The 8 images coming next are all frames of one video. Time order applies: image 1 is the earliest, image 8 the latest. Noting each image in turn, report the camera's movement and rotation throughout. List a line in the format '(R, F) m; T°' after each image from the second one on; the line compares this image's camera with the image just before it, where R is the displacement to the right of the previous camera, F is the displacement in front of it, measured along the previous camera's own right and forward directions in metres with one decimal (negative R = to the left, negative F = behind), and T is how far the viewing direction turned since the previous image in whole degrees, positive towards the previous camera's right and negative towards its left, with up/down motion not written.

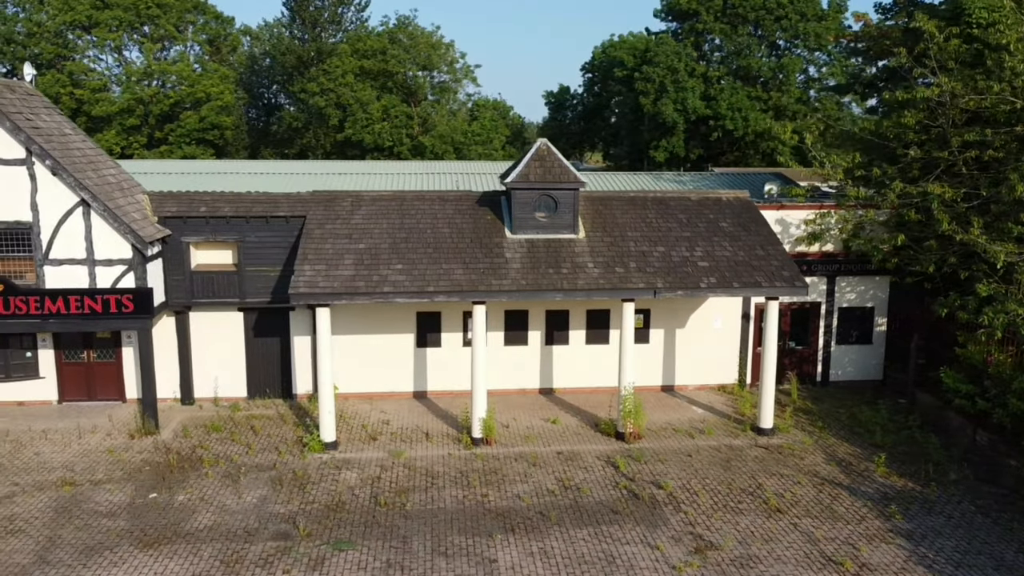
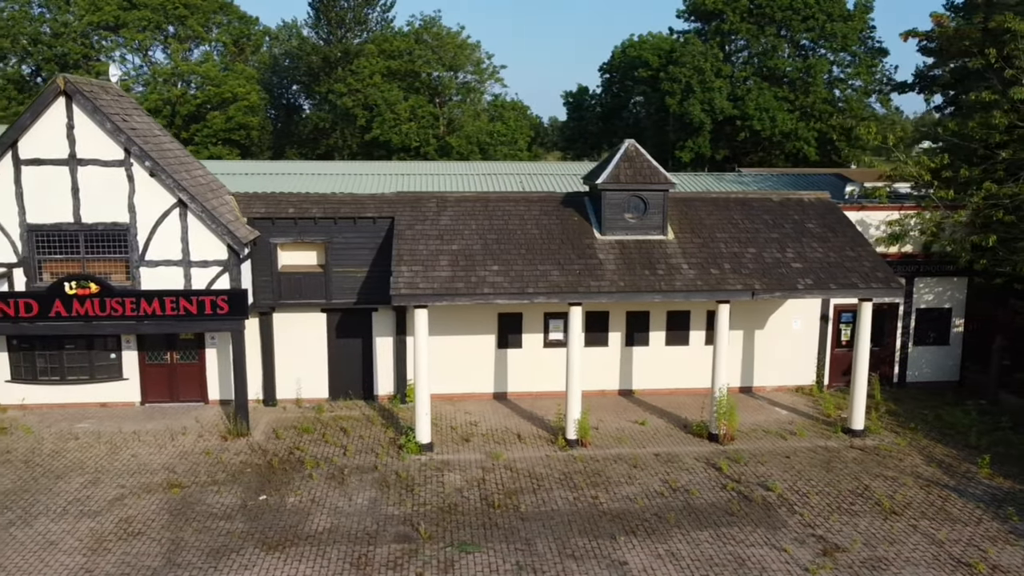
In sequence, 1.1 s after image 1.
(-1.5, 0.0) m; 0°
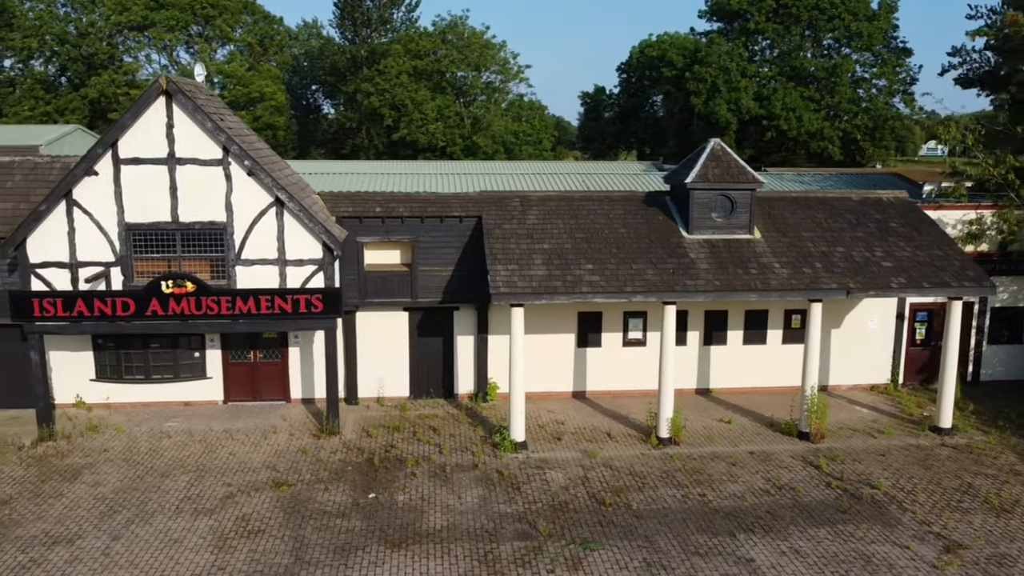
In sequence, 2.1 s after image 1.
(-1.5, 0.0) m; 0°
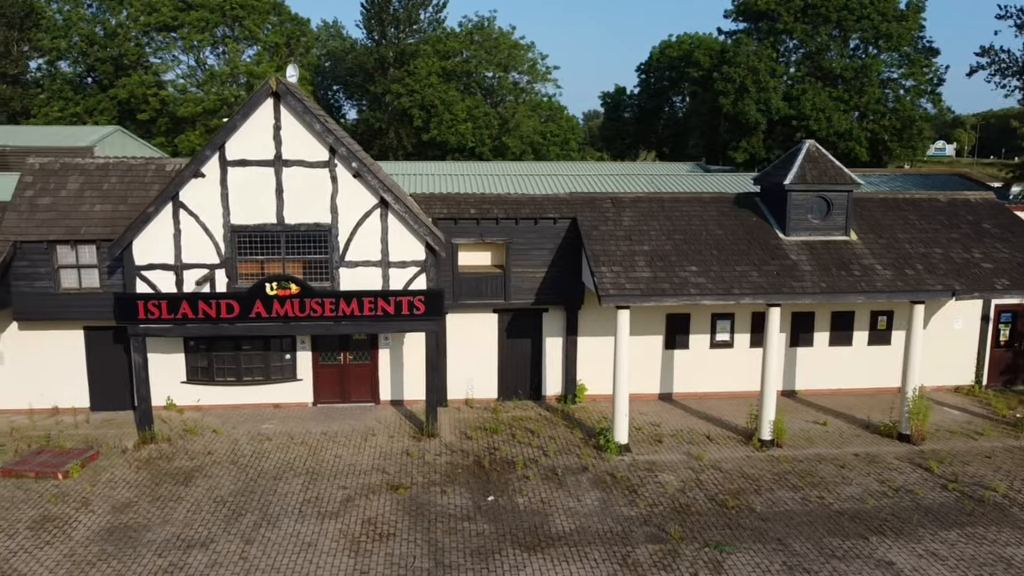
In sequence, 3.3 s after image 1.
(-1.6, 0.0) m; 0°
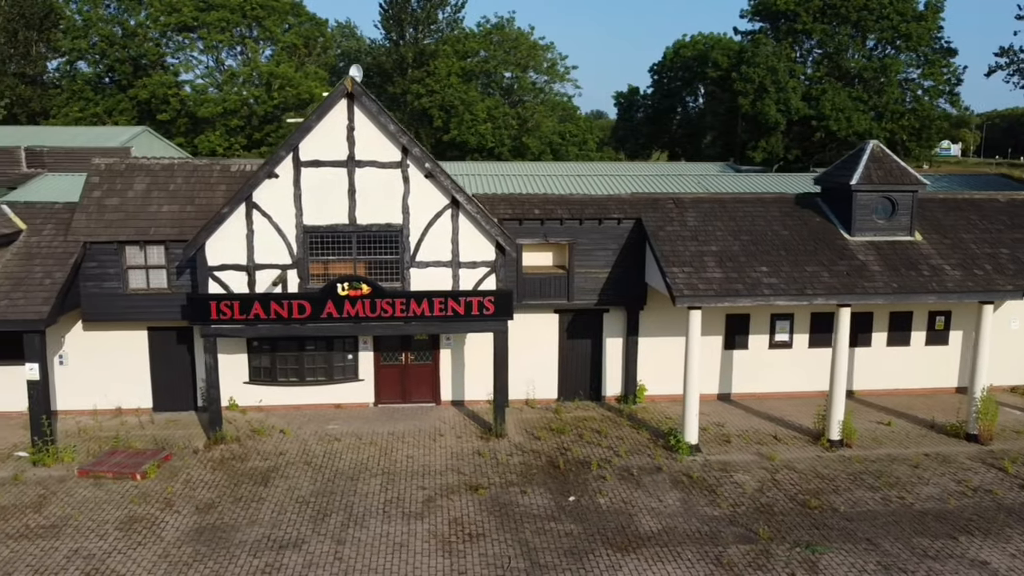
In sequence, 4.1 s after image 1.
(-1.1, 0.0) m; 0°
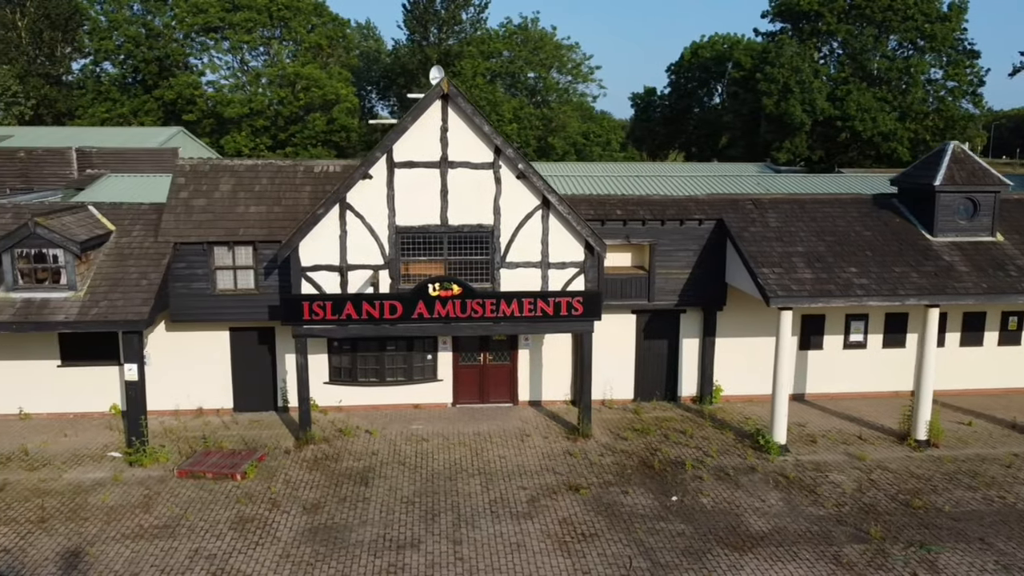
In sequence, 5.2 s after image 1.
(-1.4, 0.0) m; 0°
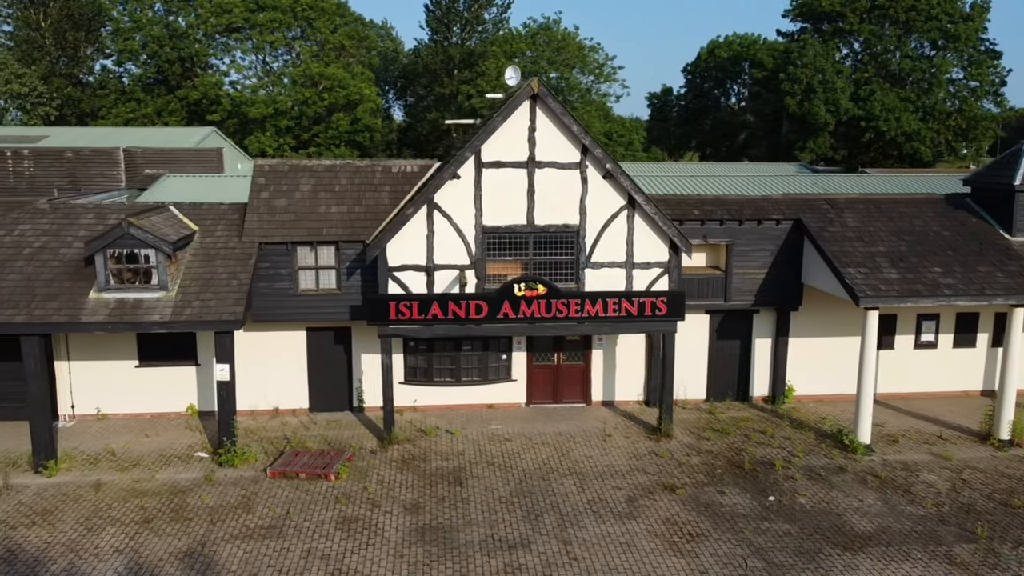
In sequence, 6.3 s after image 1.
(-1.3, 0.0) m; 0°
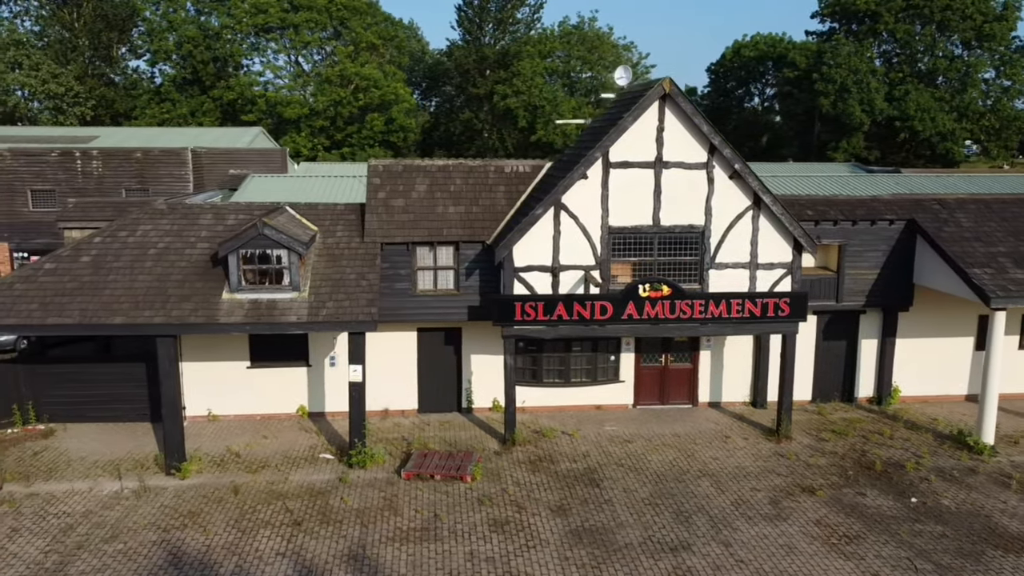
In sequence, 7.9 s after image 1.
(-1.9, +0.1) m; 0°
